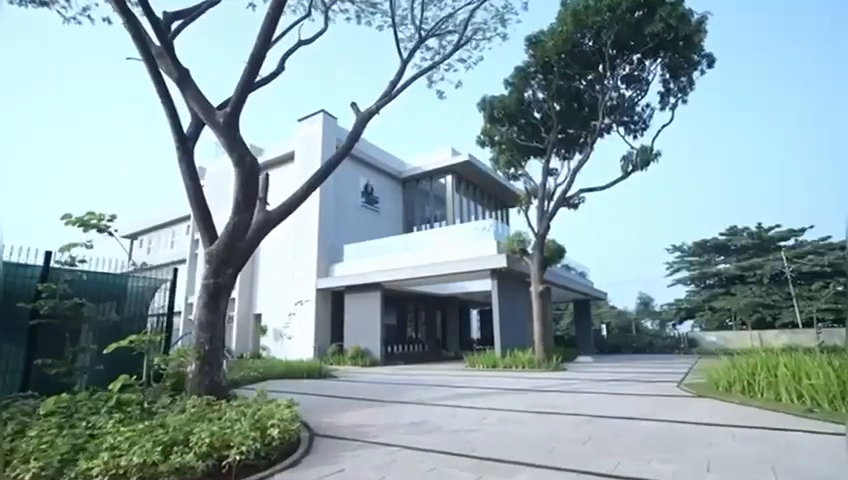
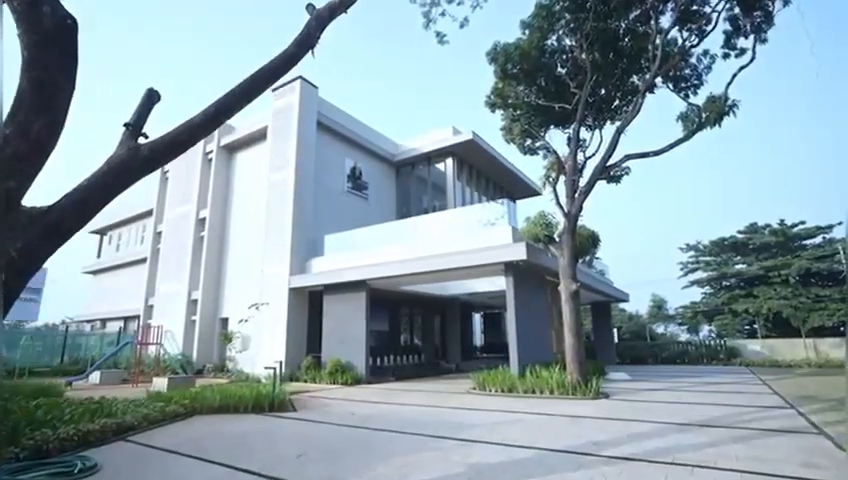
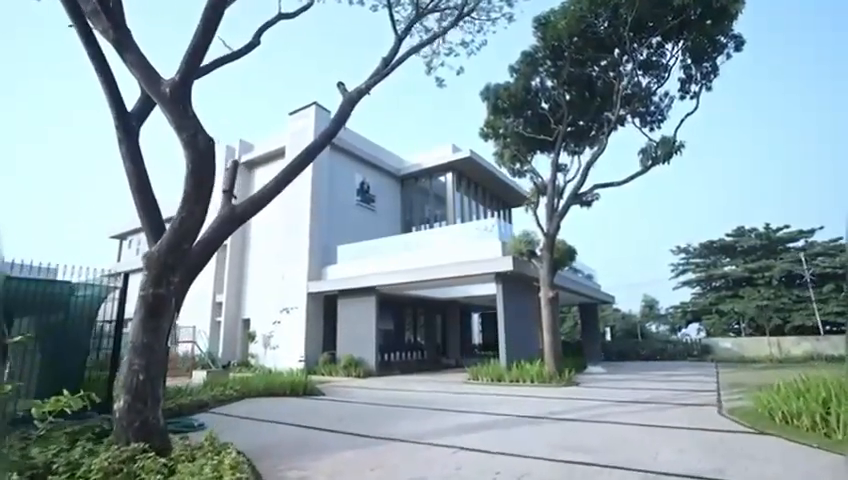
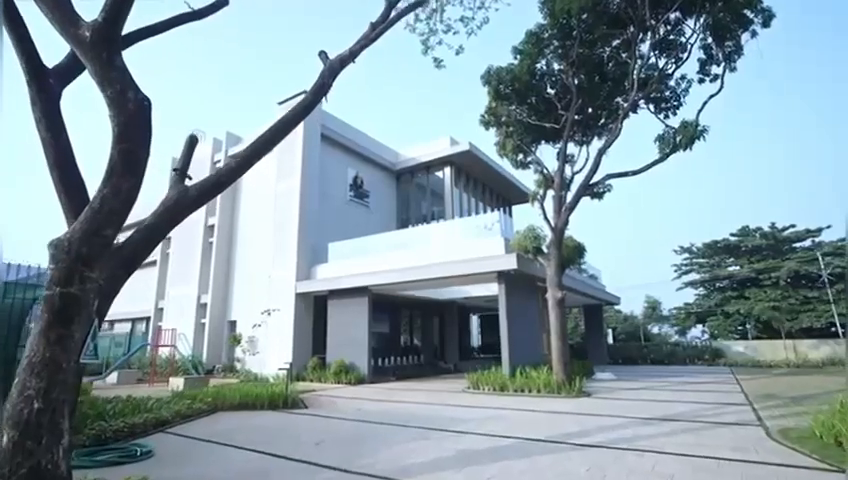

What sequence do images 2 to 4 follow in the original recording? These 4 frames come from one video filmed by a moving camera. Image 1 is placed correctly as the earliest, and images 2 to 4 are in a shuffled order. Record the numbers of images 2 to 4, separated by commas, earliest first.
3, 4, 2
